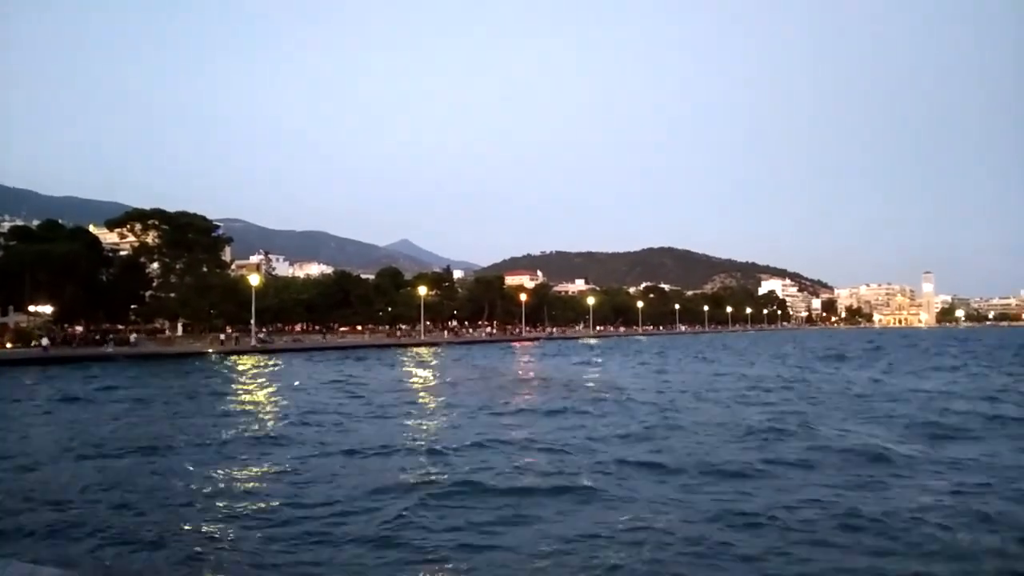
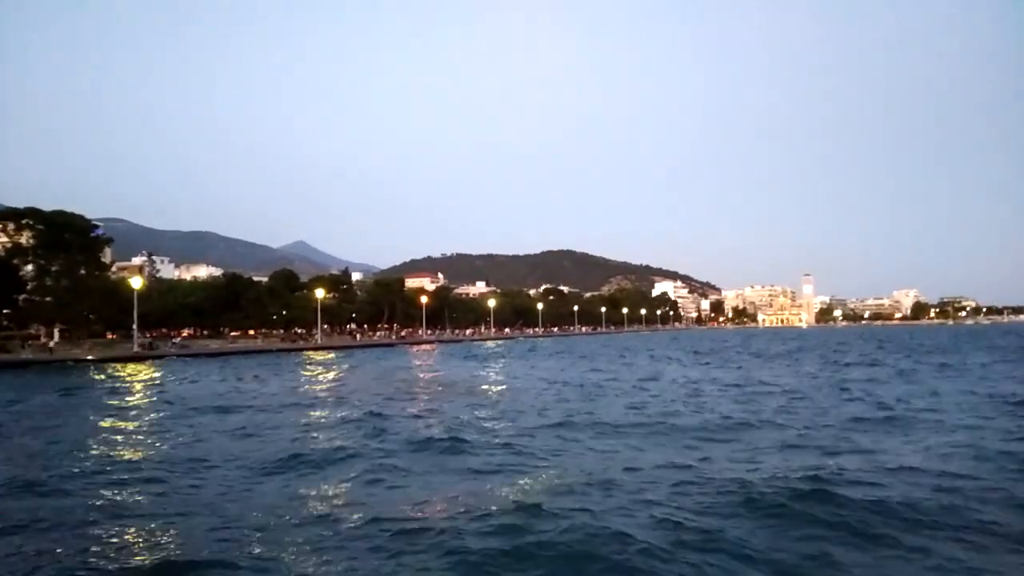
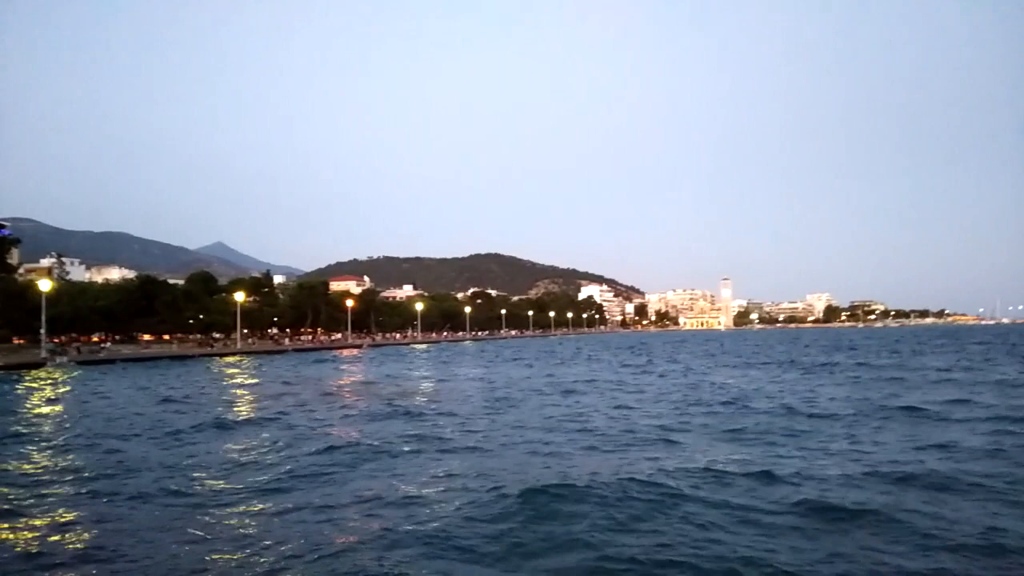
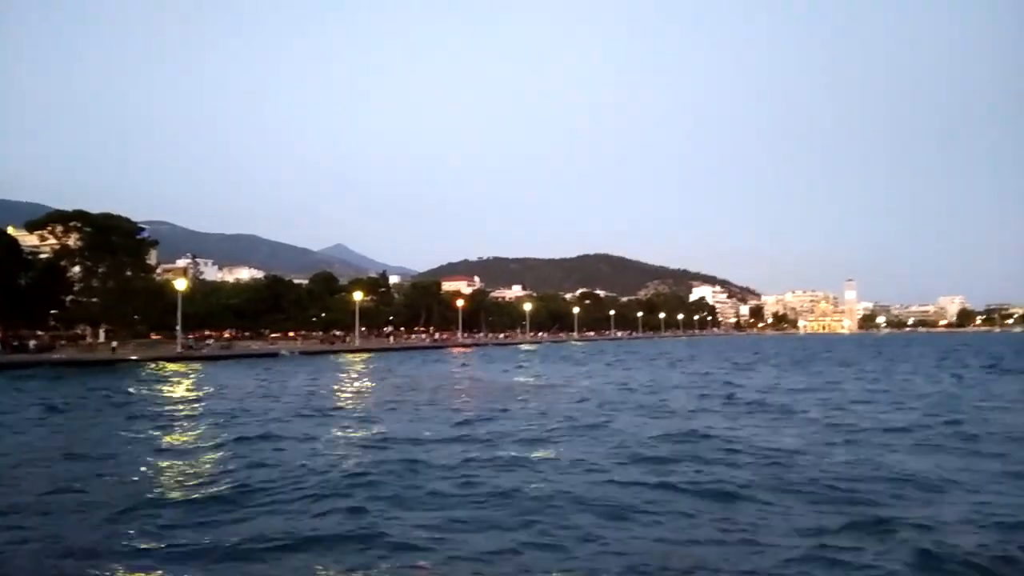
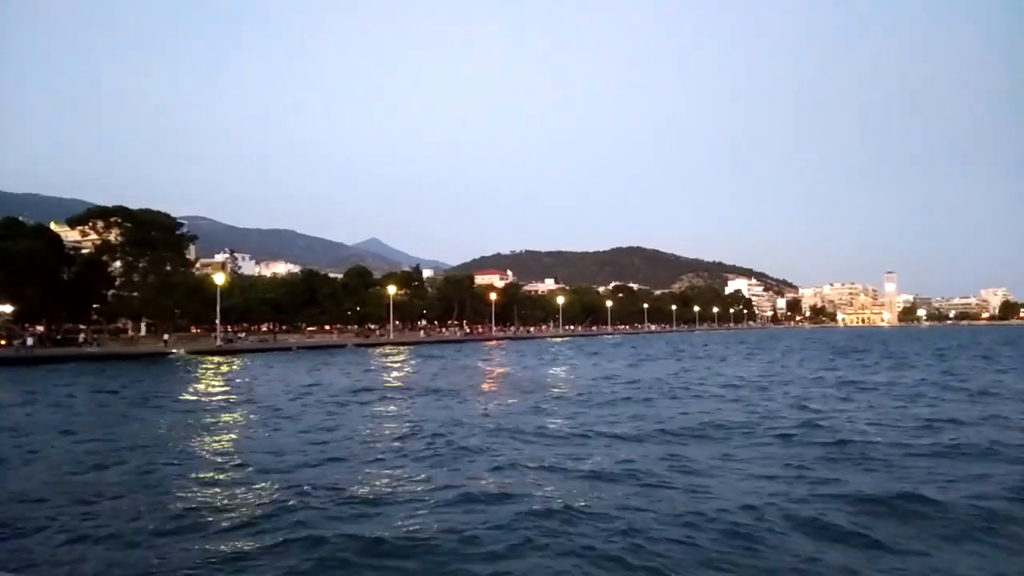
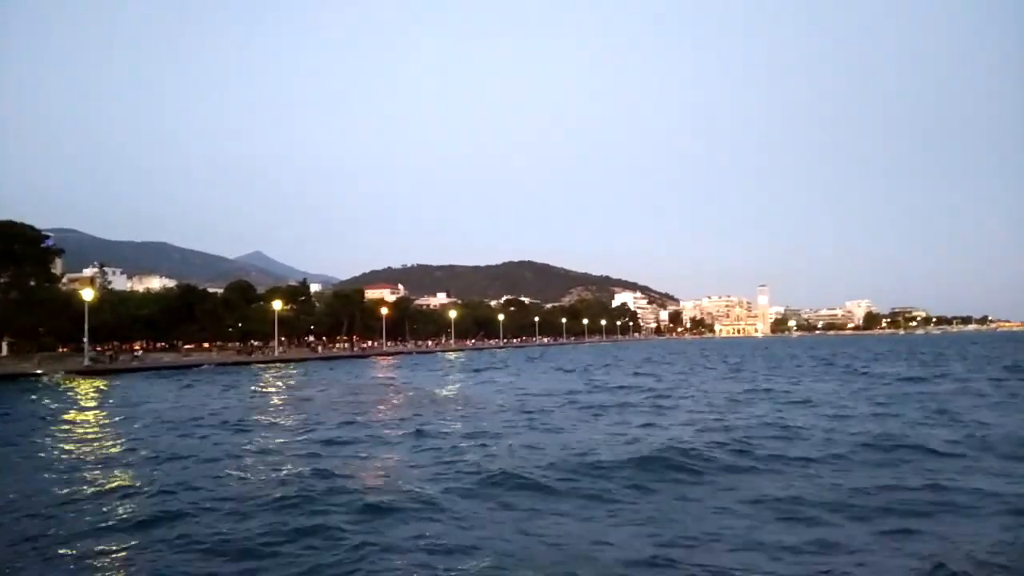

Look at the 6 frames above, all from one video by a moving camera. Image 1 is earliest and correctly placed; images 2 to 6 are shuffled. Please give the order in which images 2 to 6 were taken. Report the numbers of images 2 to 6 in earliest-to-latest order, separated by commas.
5, 4, 2, 6, 3
